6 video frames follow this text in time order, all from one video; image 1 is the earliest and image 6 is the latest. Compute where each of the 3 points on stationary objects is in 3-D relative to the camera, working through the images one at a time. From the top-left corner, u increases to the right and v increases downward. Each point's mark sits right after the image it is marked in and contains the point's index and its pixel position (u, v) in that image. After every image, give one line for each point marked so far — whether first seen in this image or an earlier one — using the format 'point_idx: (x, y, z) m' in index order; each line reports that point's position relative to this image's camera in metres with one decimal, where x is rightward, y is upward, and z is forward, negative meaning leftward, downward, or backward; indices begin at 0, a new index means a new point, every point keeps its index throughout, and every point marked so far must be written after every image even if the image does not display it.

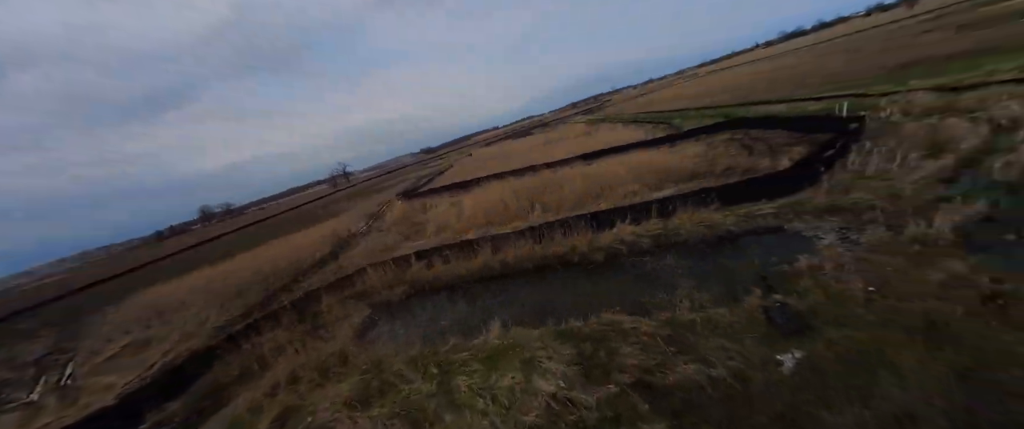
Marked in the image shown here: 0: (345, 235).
0: (-8.3, -1.0, +15.1) m
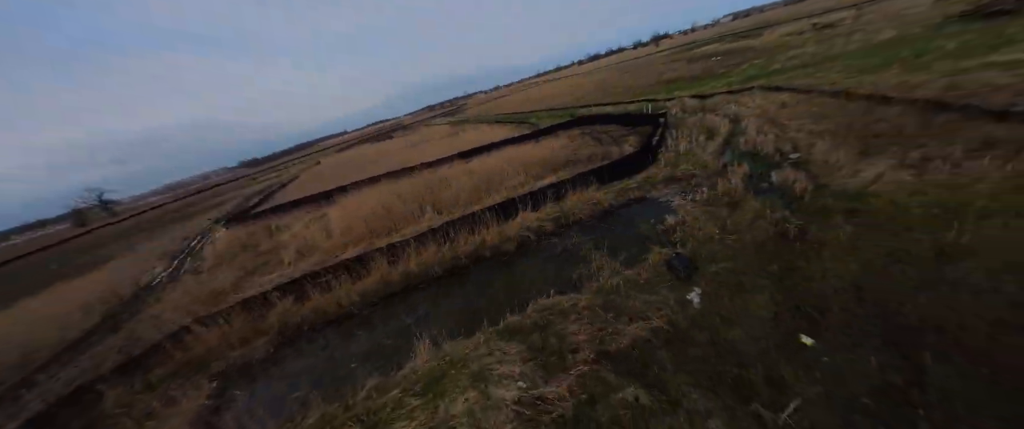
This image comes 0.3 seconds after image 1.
0: (-12.5, -2.4, +9.9) m
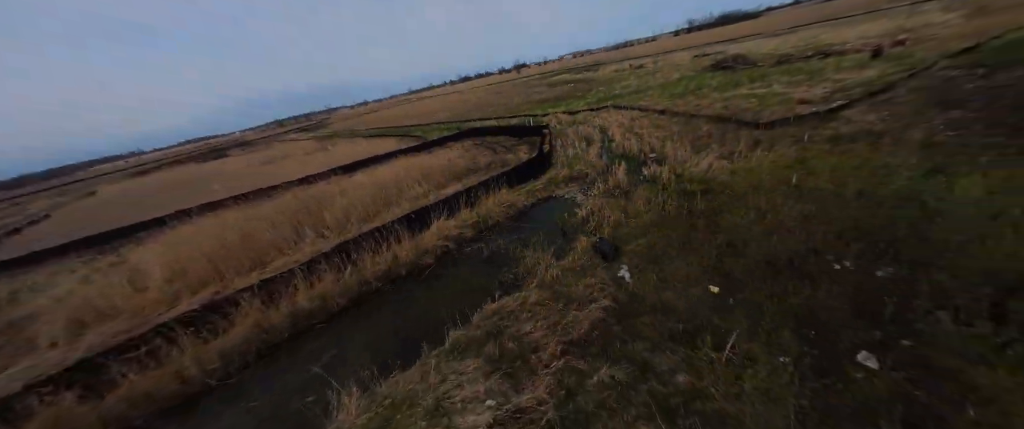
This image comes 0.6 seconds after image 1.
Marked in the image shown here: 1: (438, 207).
0: (-13.9, -3.9, +4.2) m
1: (-2.2, +0.2, +8.9) m
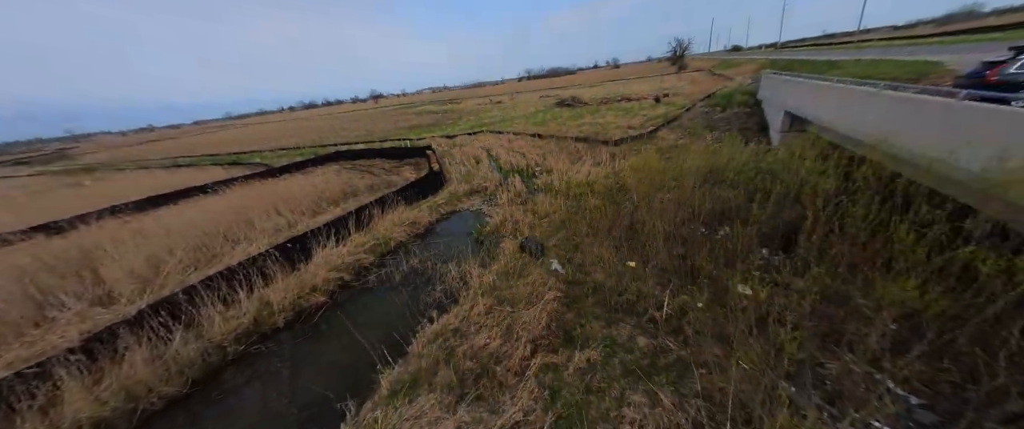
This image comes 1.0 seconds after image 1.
0: (-12.7, -4.9, -2.4) m
1: (-4.5, -0.5, +7.1) m
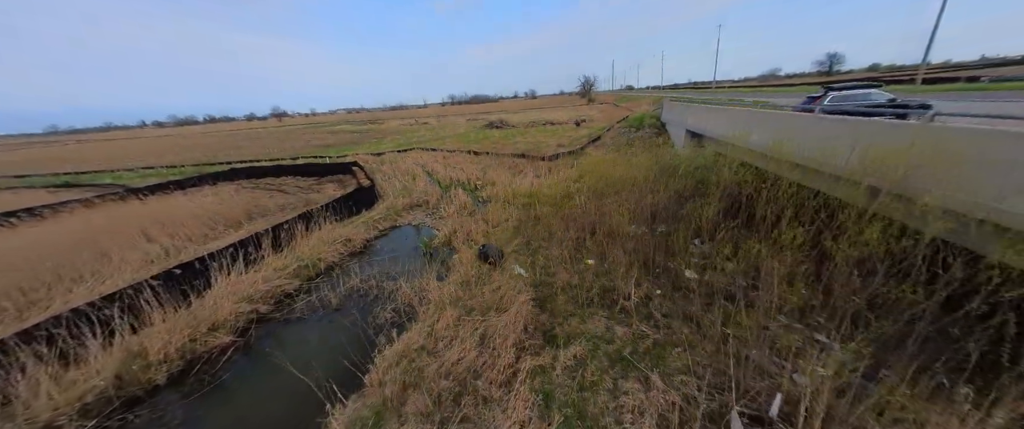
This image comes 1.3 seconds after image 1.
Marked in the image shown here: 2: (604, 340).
0: (-10.9, -4.7, -5.9) m
1: (-5.4, -0.8, +5.6) m
2: (+1.2, -1.6, +3.9) m
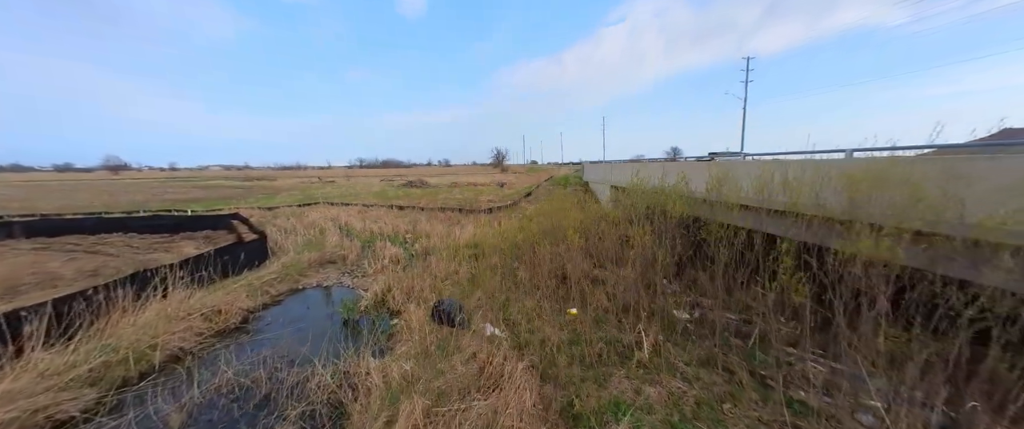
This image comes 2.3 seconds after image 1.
0: (-7.5, -2.6, -10.4) m
1: (-5.6, -1.4, +2.7) m
2: (+1.2, -1.8, +2.9) m
